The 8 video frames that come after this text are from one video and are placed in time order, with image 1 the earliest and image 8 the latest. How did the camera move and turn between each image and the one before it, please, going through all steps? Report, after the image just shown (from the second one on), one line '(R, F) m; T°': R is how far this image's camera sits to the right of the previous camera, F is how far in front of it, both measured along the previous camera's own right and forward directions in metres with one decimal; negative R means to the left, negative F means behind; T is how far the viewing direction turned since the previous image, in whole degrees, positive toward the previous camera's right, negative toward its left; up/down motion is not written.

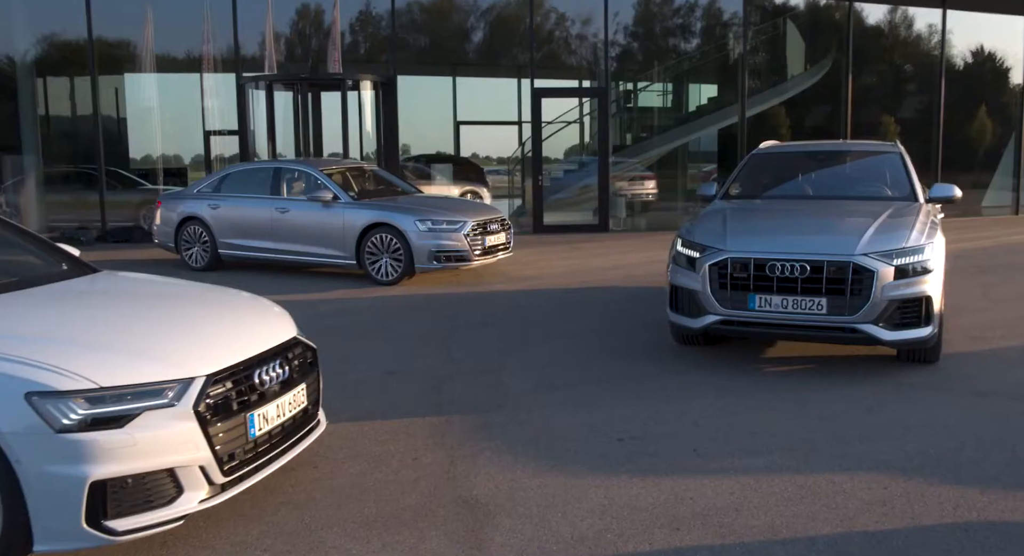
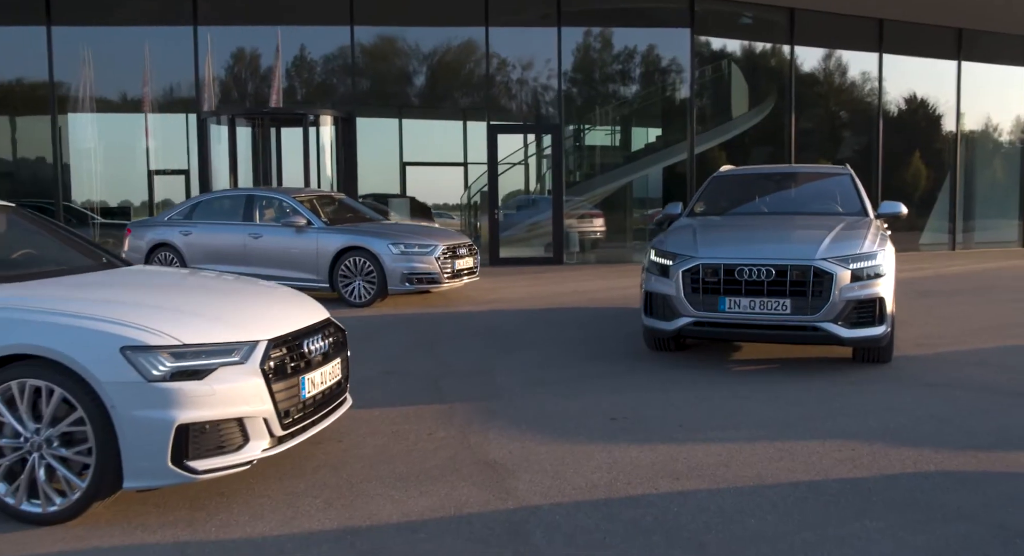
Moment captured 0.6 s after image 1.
(-0.3, -0.4) m; +4°
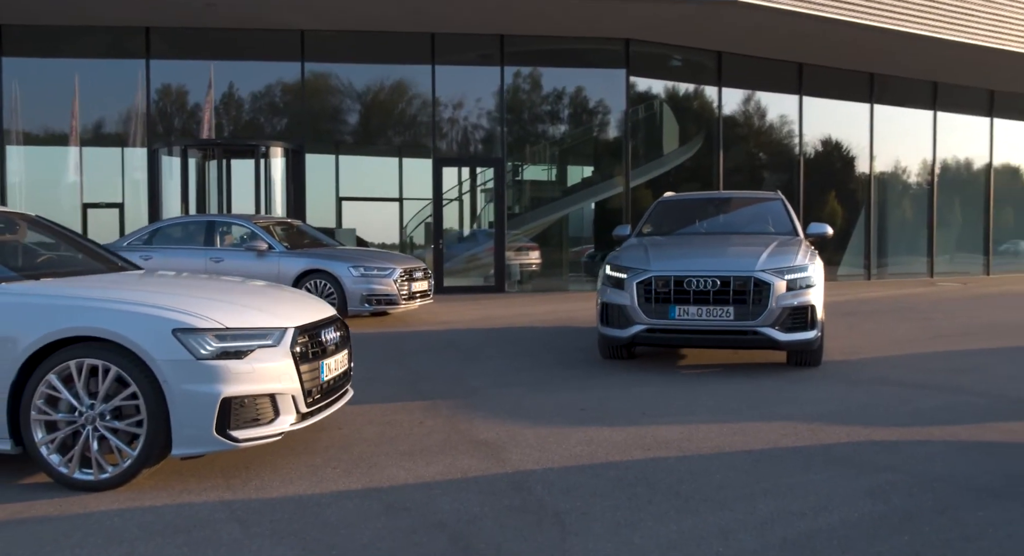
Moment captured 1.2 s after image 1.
(-0.3, -0.5) m; +5°
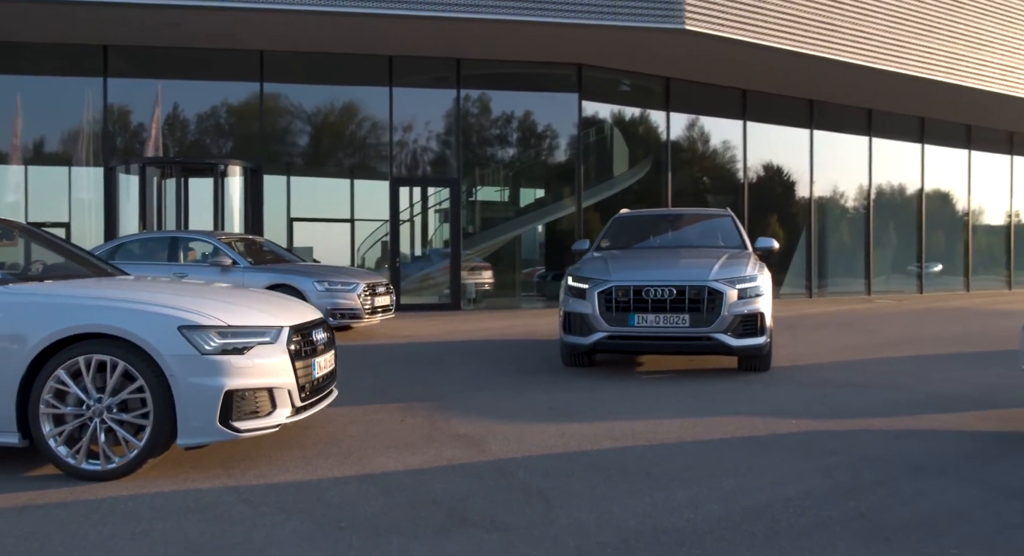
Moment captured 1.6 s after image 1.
(-0.2, -0.3) m; +4°
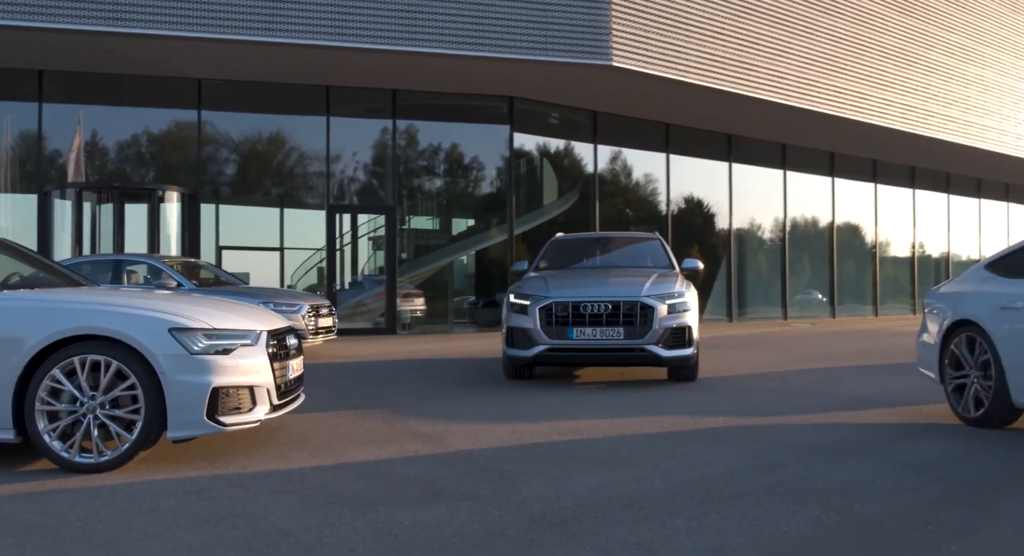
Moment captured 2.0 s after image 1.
(-0.2, -0.4) m; +6°
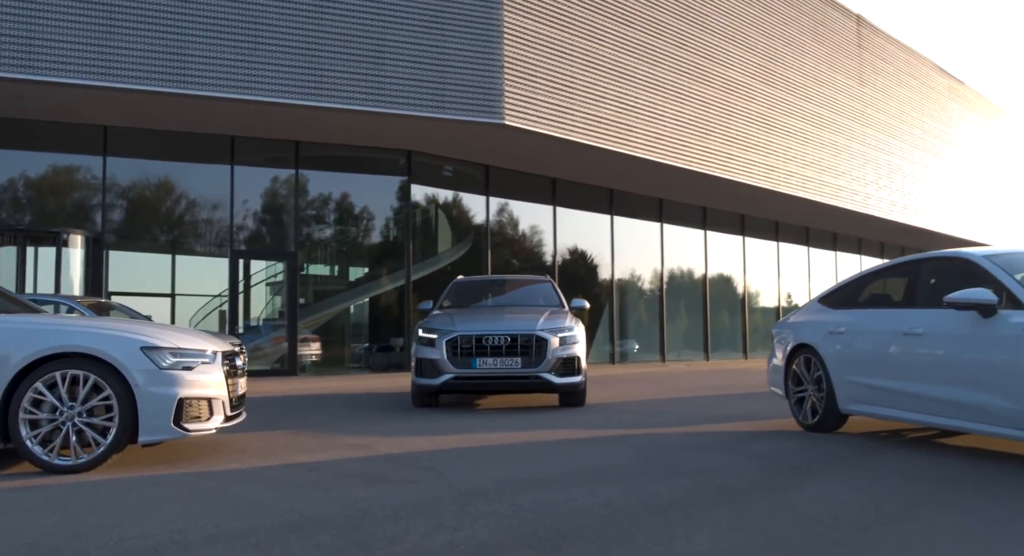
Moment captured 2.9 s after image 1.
(-0.2, -0.8) m; +9°
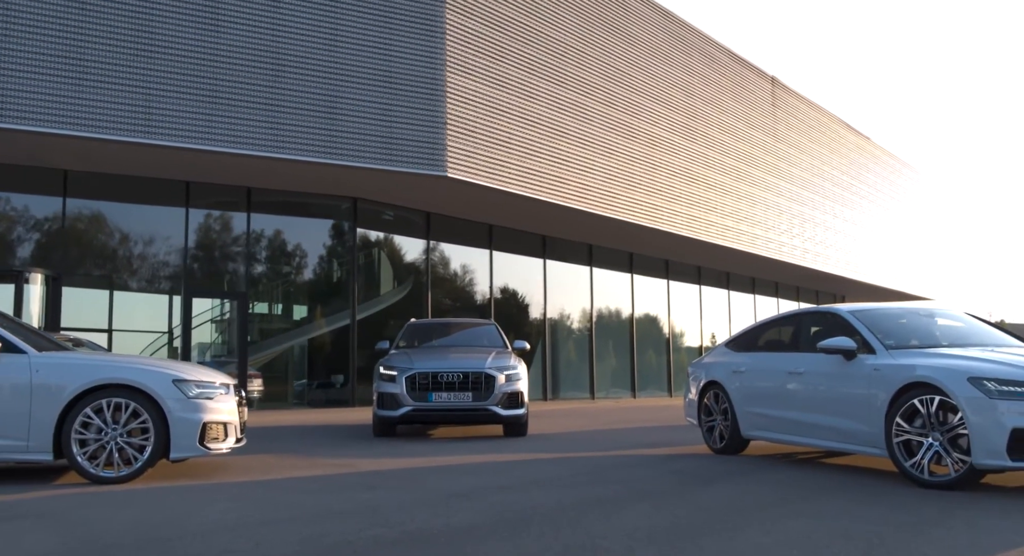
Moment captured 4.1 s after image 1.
(-0.3, -1.1) m; +6°
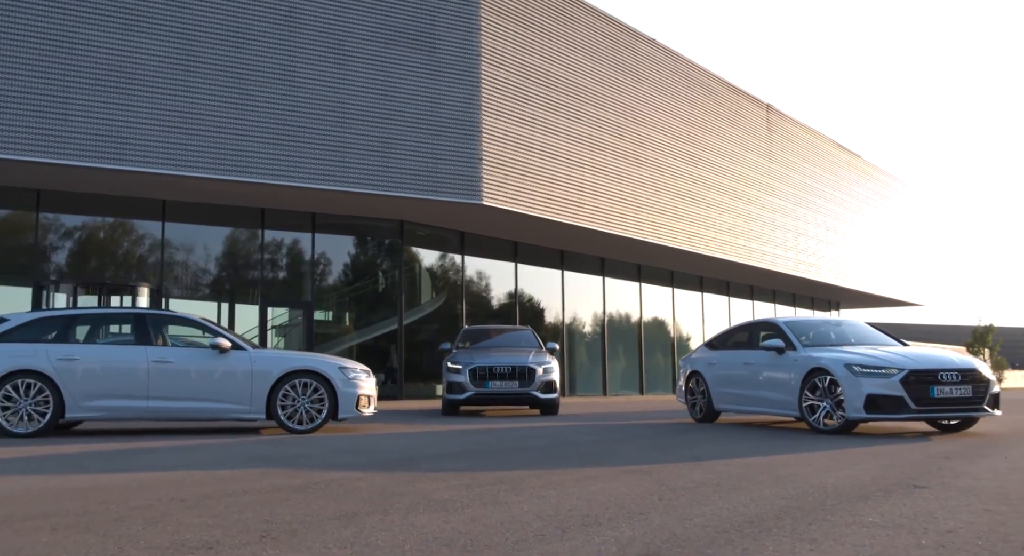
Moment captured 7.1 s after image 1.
(-0.4, -3.0) m; -1°
